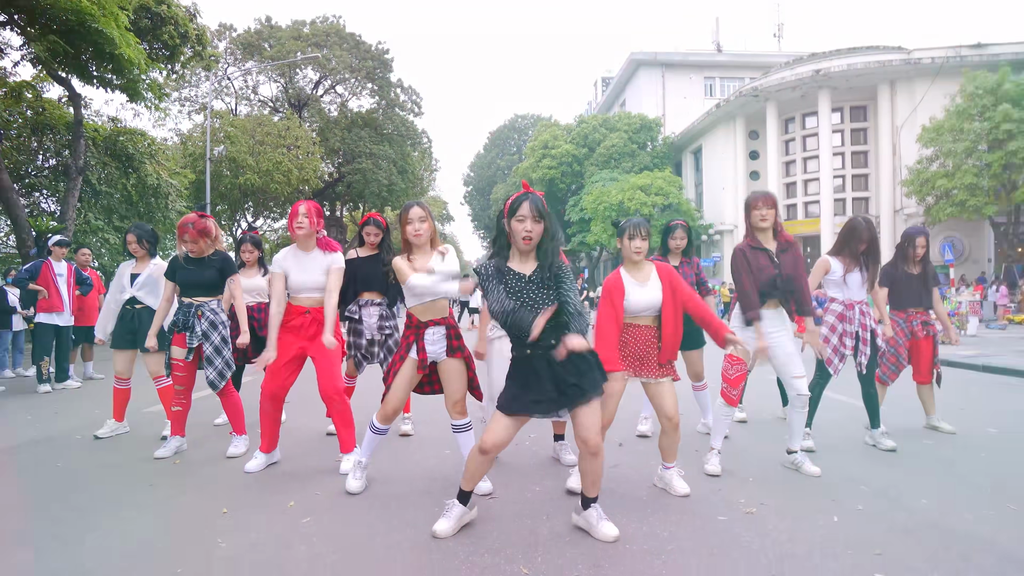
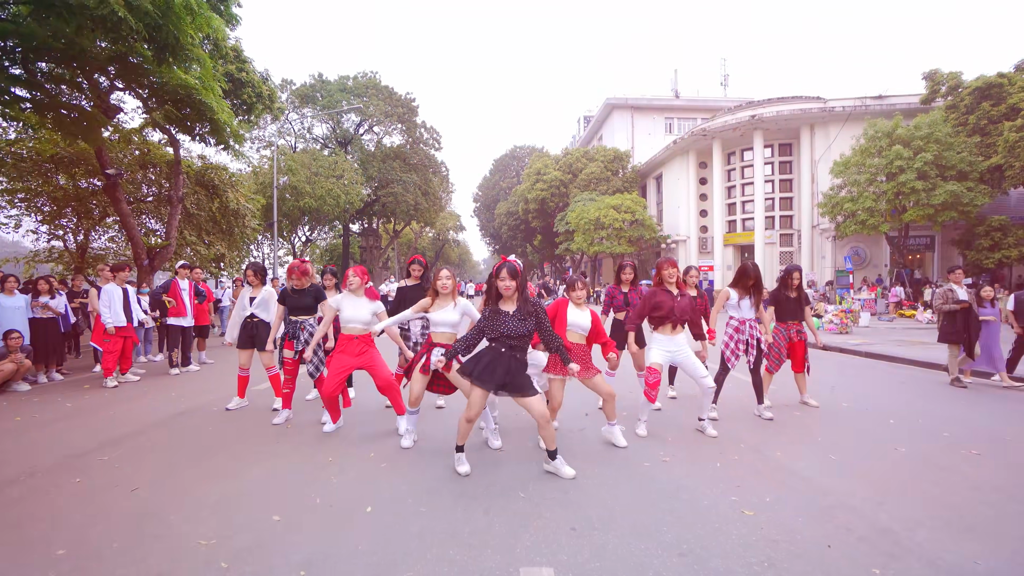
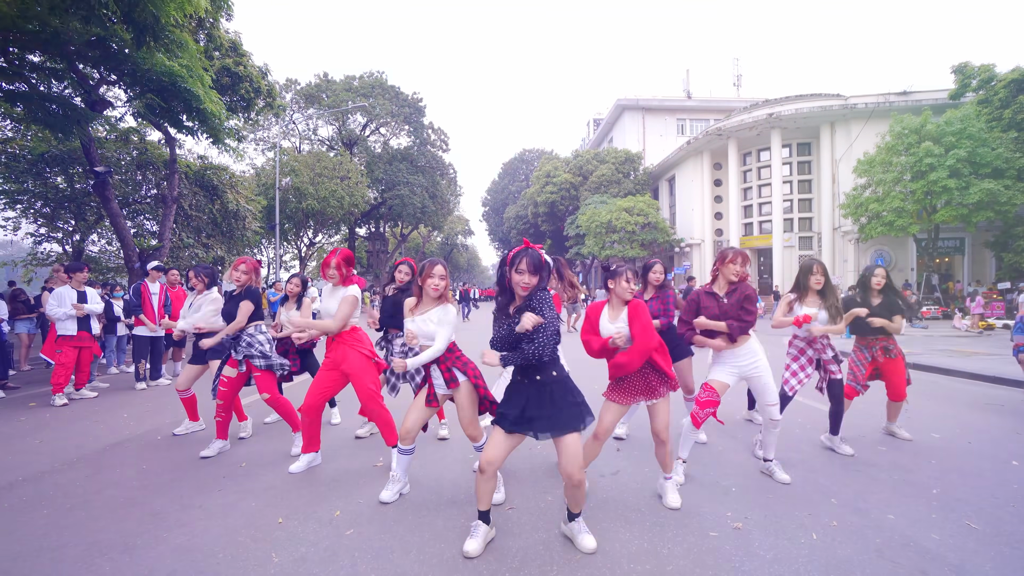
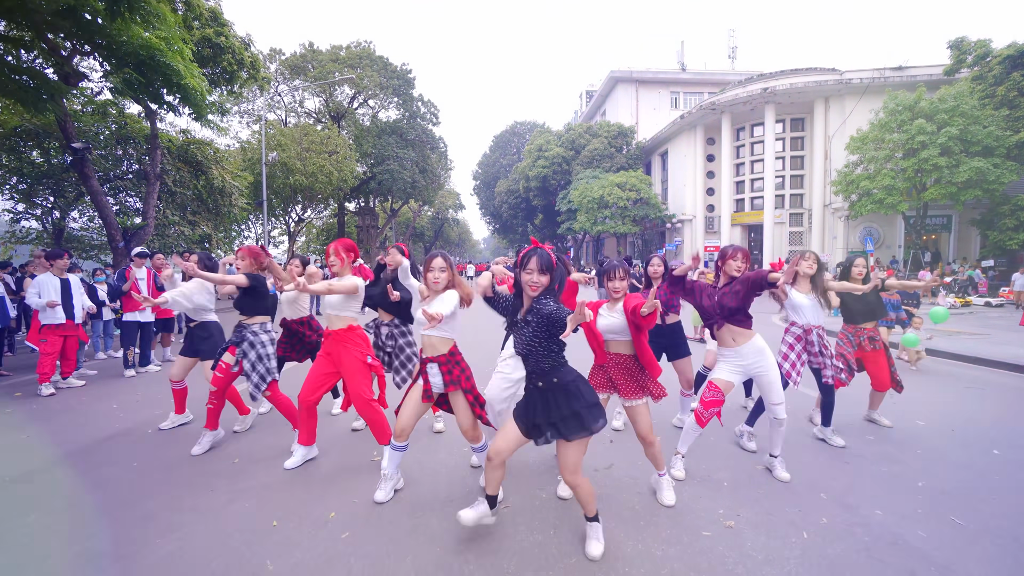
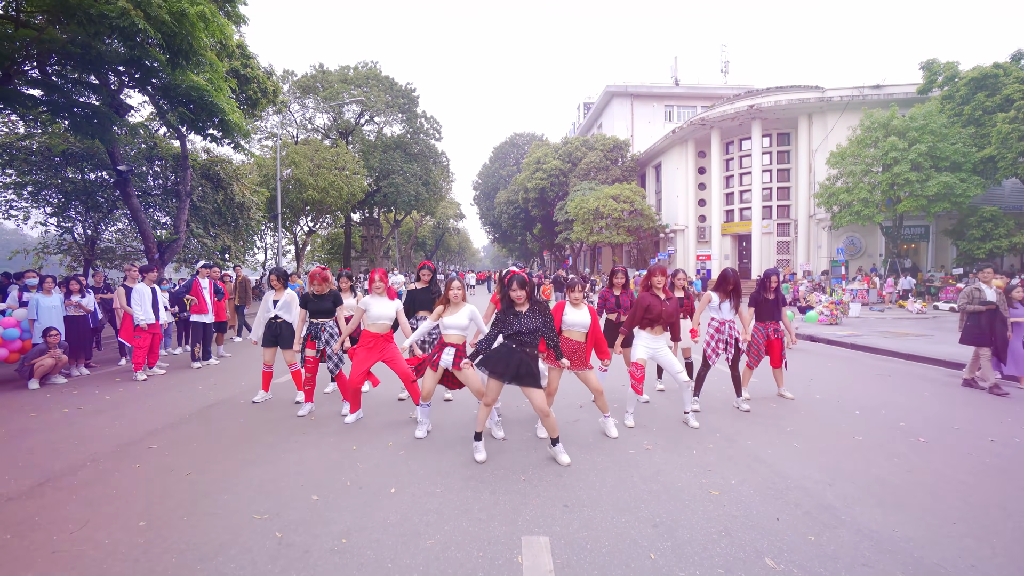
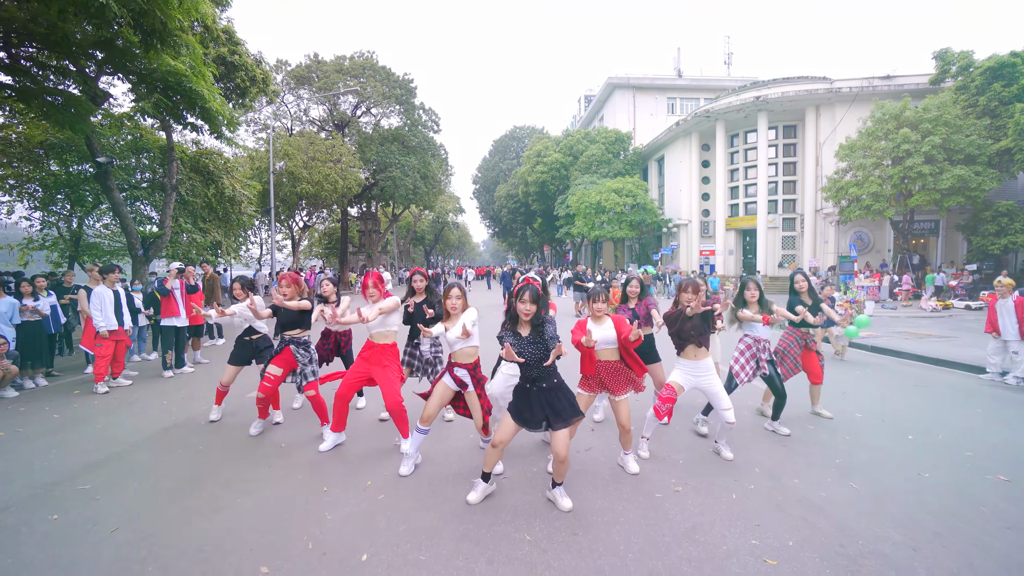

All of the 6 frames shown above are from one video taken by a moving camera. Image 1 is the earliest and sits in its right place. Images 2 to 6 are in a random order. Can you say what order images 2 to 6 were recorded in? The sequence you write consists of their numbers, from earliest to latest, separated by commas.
2, 5, 6, 4, 3
